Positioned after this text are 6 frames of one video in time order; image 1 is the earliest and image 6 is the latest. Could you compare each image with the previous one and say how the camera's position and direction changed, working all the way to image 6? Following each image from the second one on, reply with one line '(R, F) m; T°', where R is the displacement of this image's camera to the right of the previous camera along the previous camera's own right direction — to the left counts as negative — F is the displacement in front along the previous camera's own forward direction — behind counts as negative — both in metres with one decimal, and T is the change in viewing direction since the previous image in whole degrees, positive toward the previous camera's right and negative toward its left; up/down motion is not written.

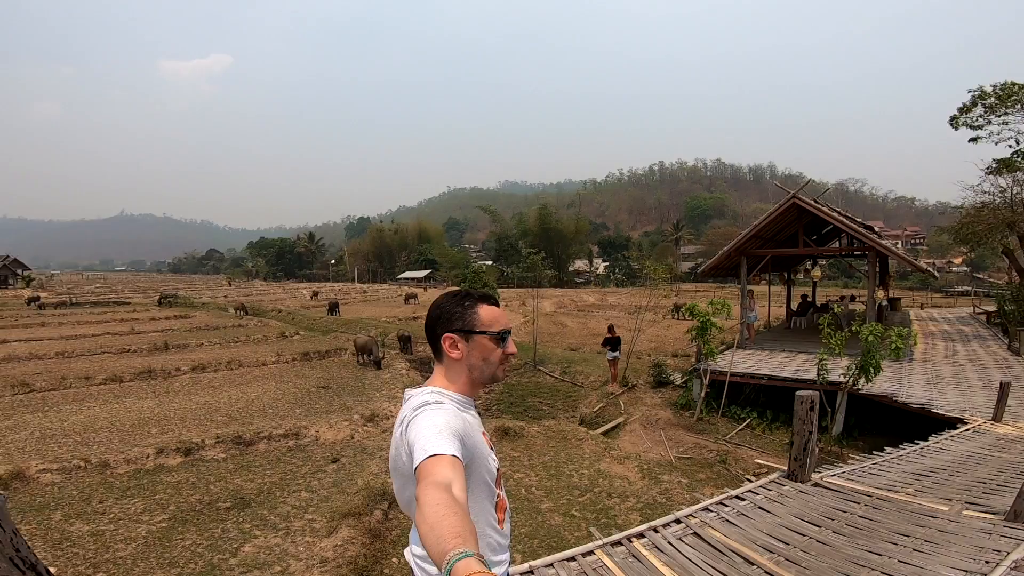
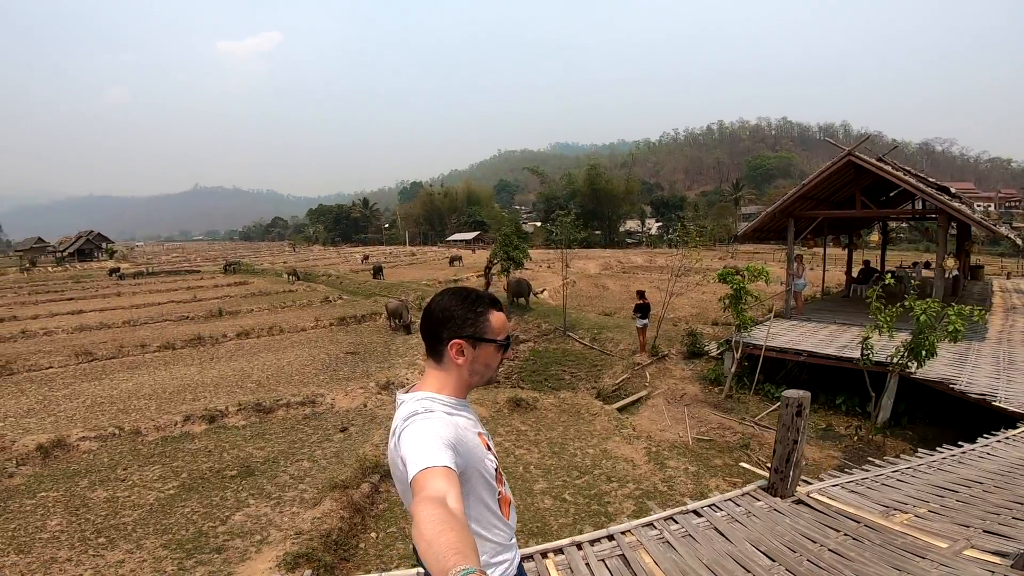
(+0.9, +0.5) m; -7°
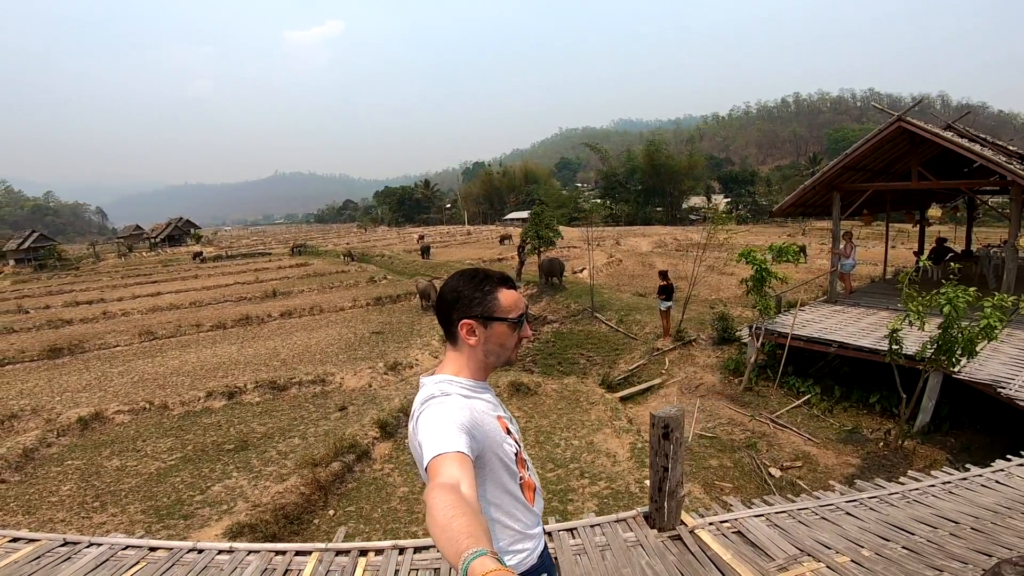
(+1.3, +0.5) m; -8°
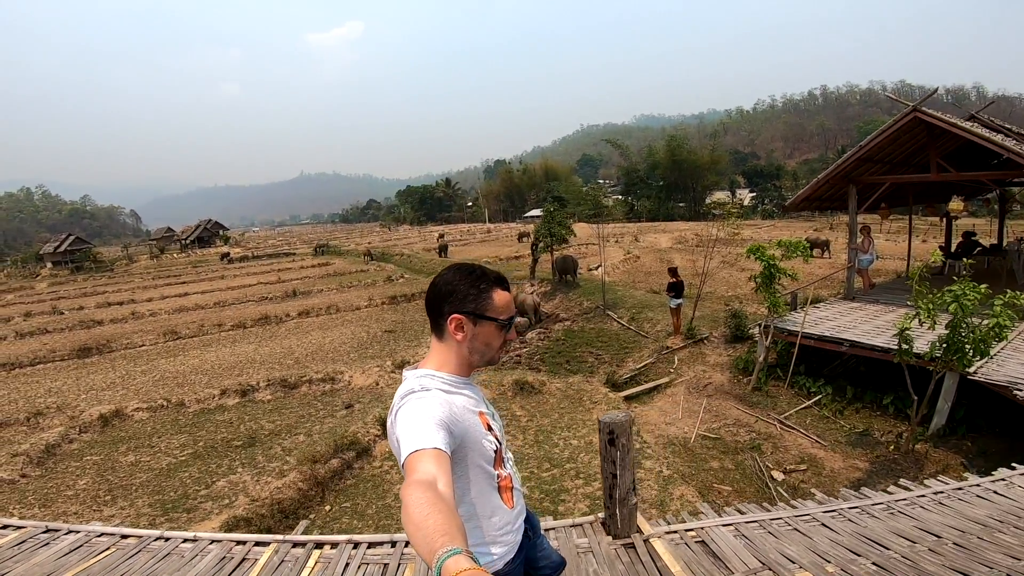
(+0.4, +0.1) m; -3°
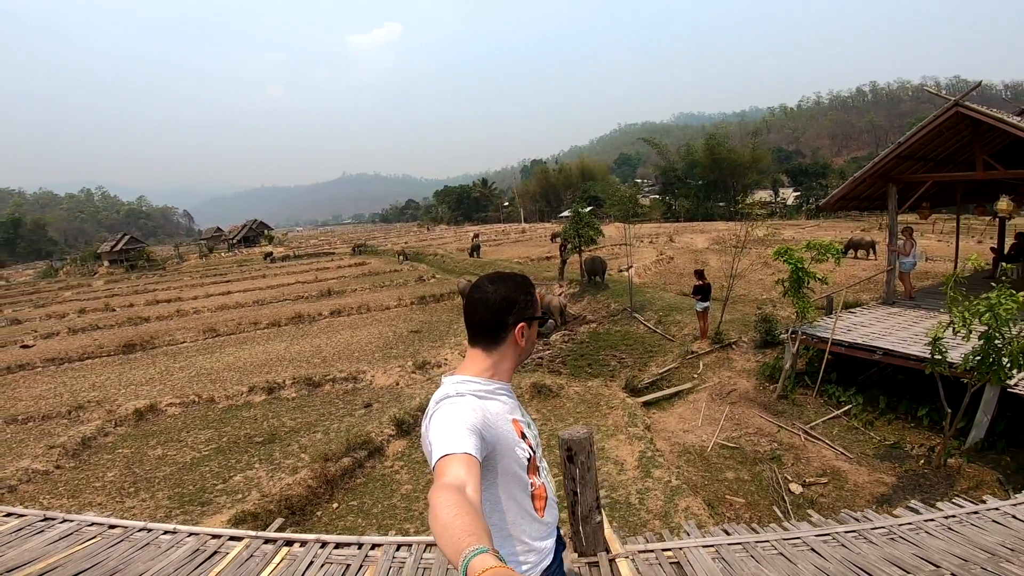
(+0.4, +0.1) m; -4°
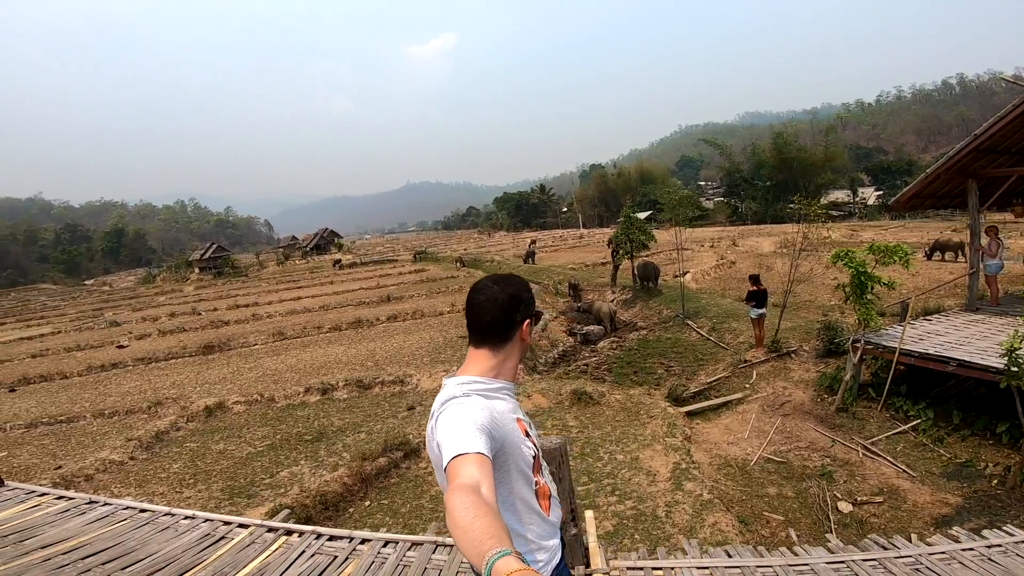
(+0.4, 0.0) m; -7°
